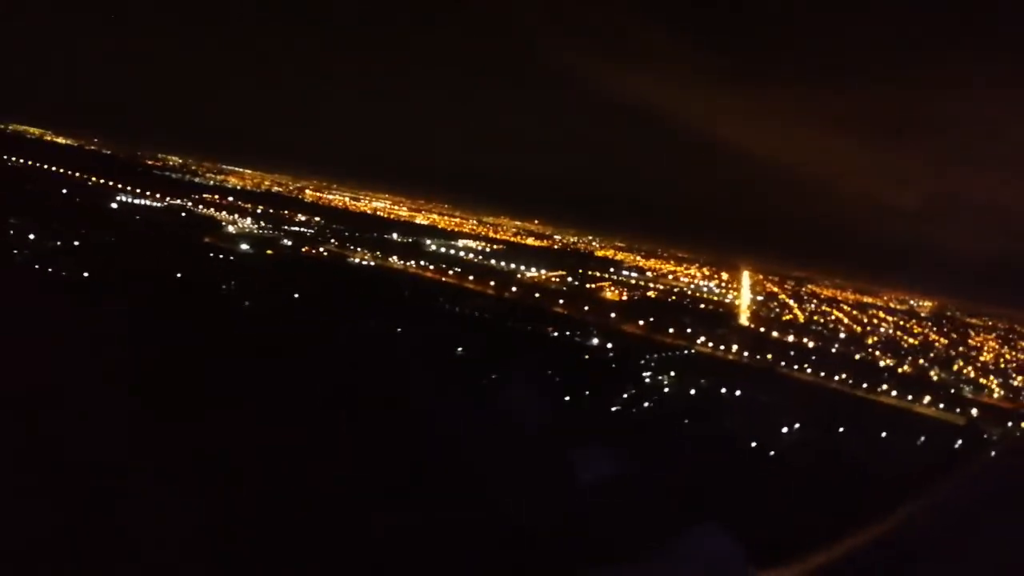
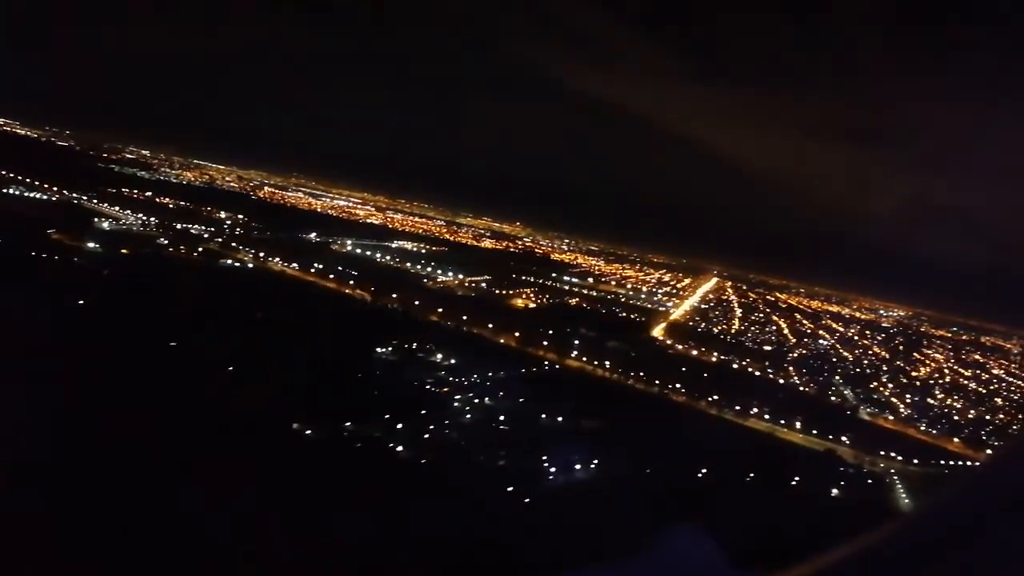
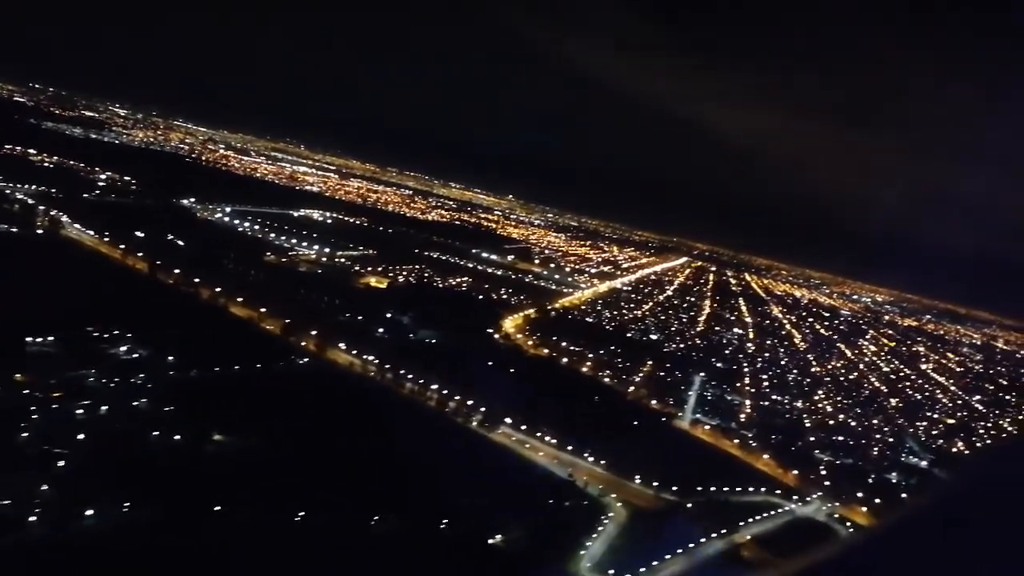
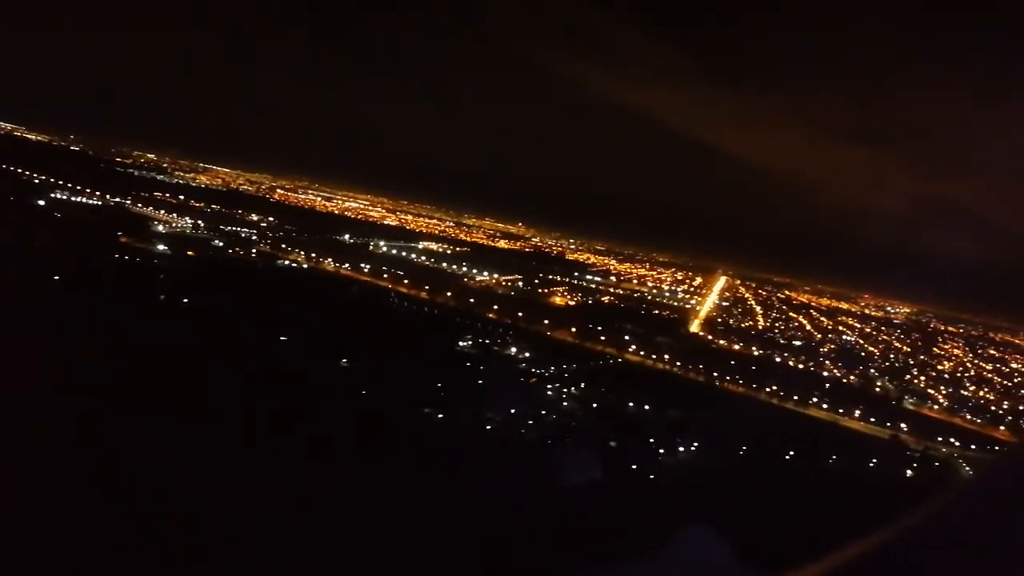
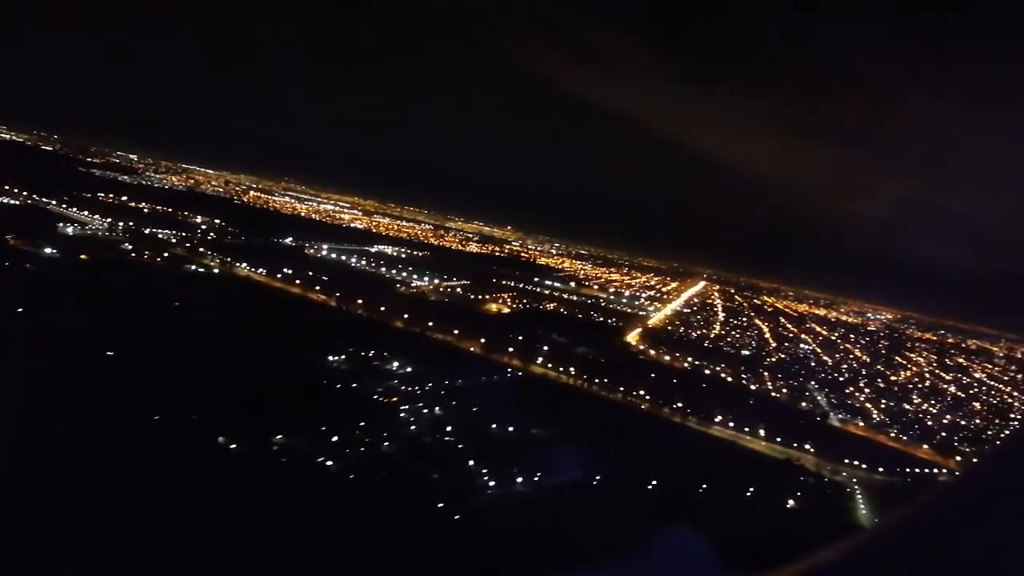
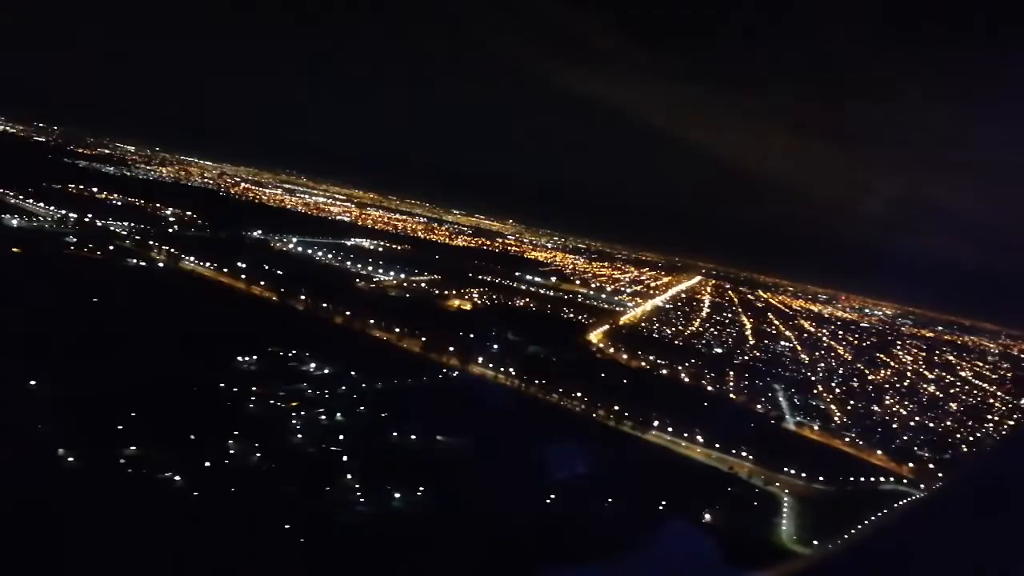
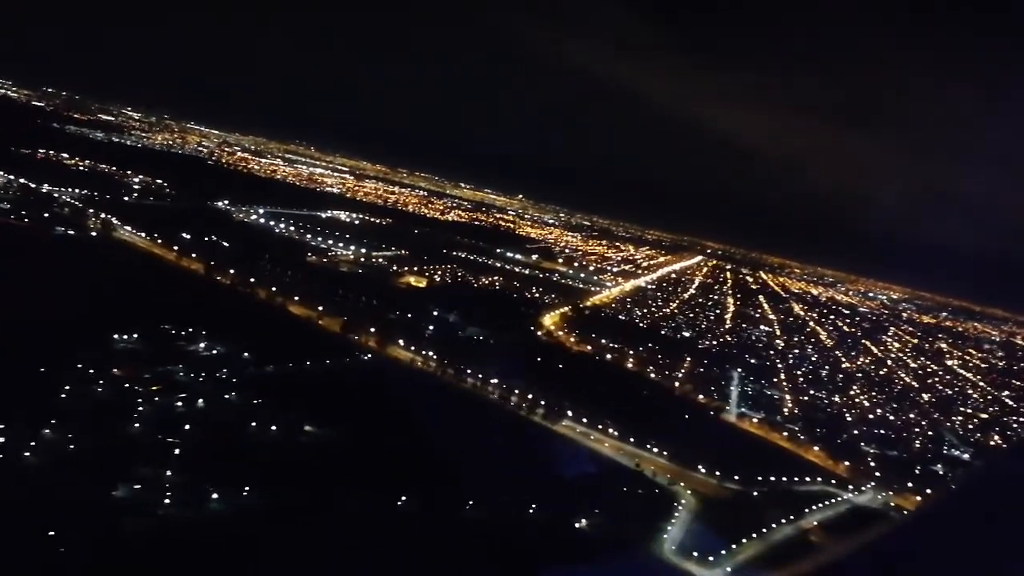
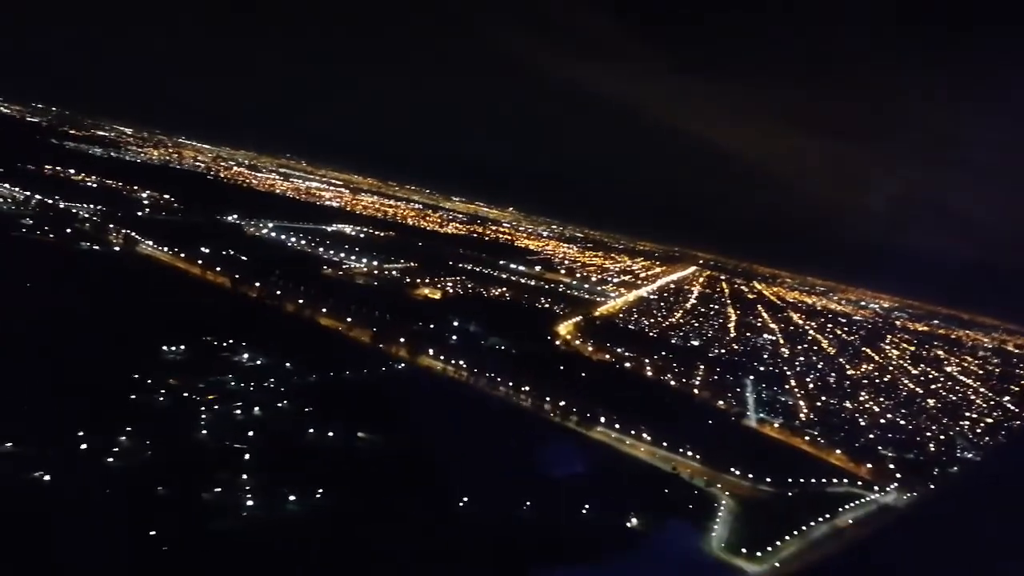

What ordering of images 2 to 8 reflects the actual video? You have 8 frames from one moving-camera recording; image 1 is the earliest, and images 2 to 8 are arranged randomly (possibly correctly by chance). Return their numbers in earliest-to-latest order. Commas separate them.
4, 2, 5, 6, 8, 7, 3
